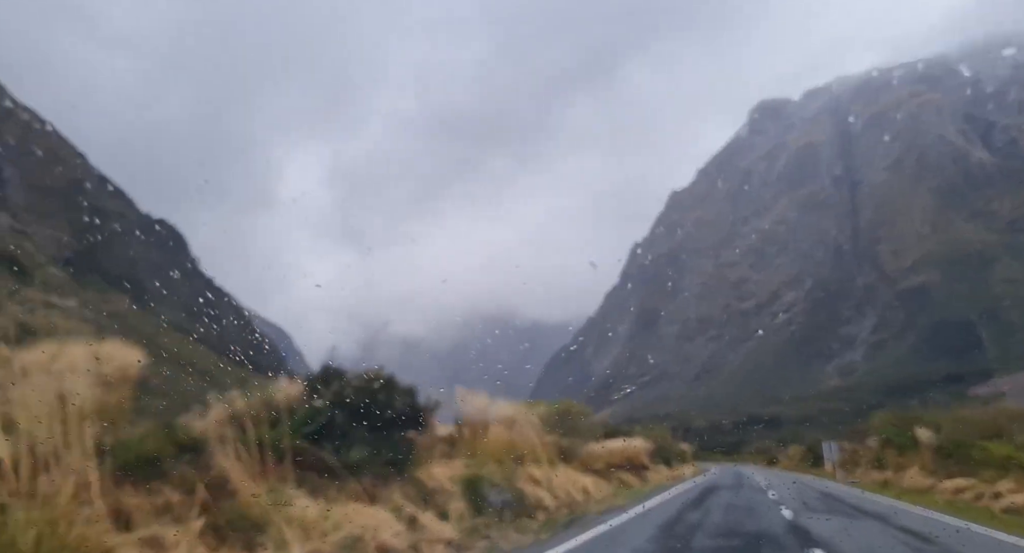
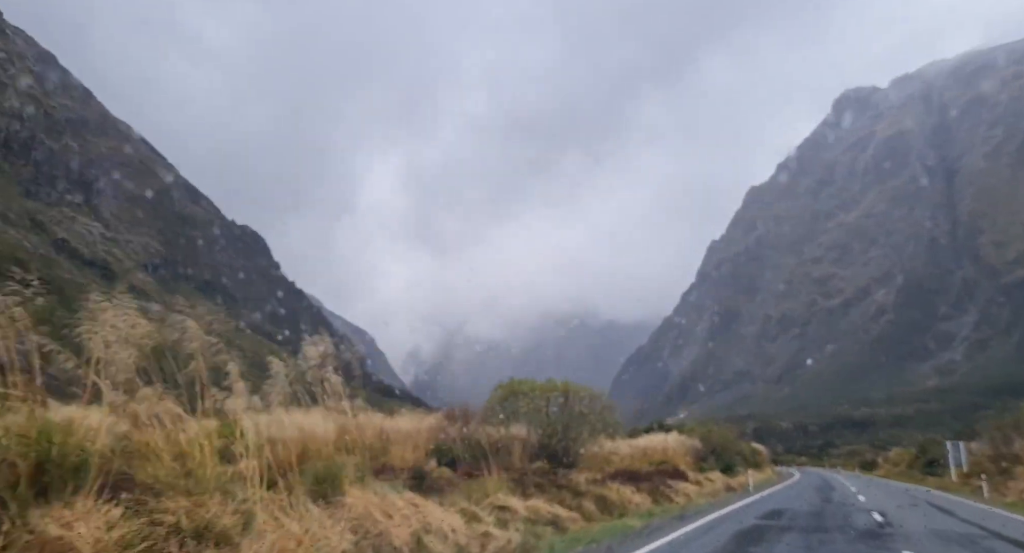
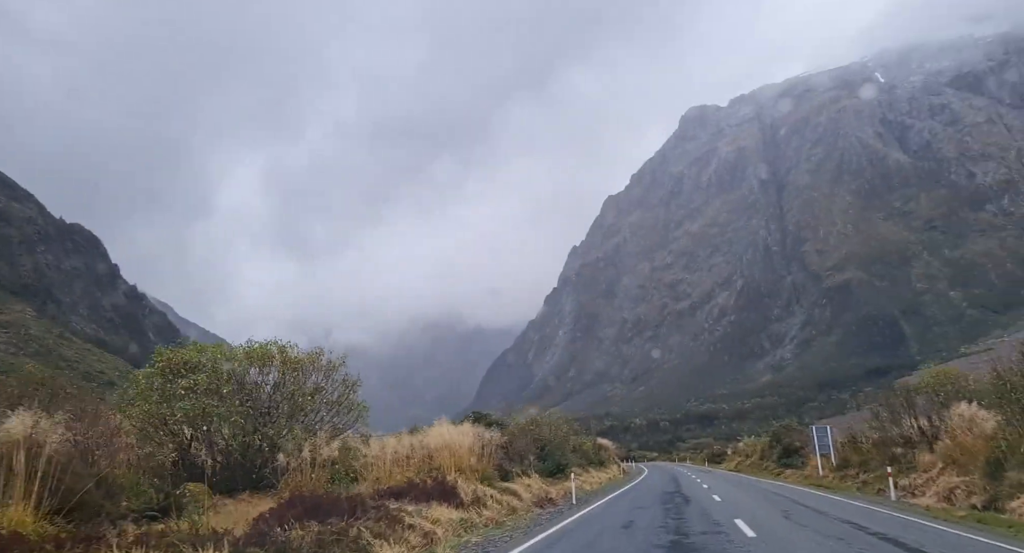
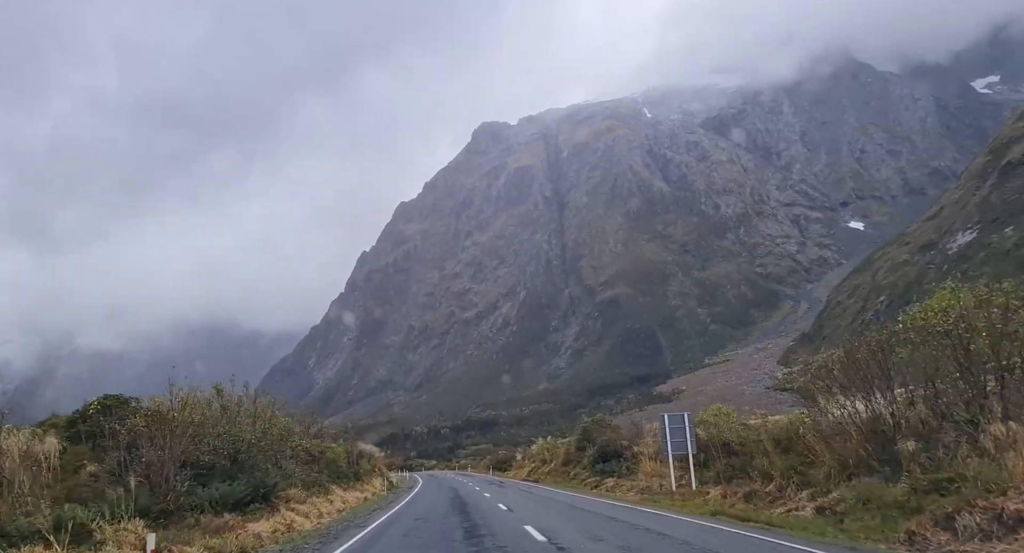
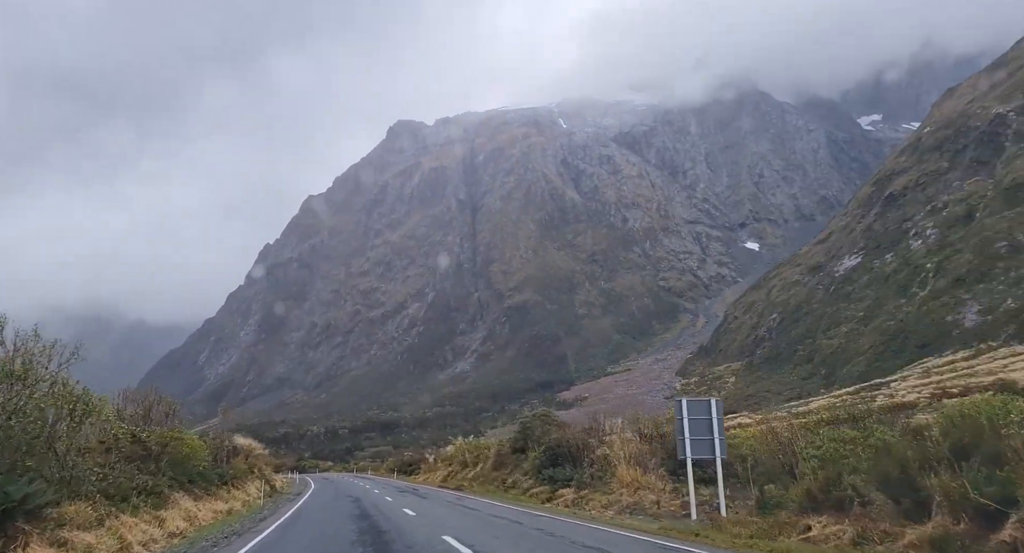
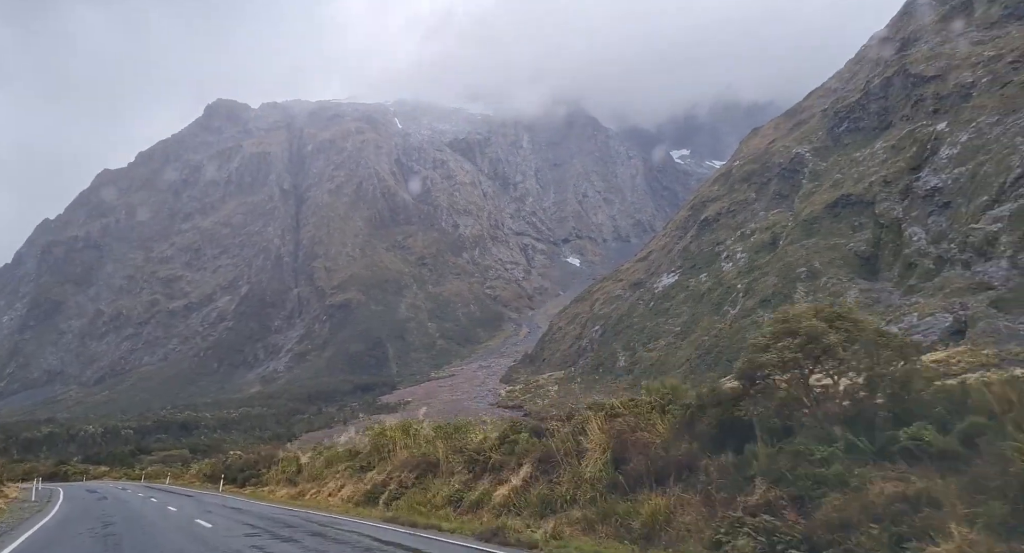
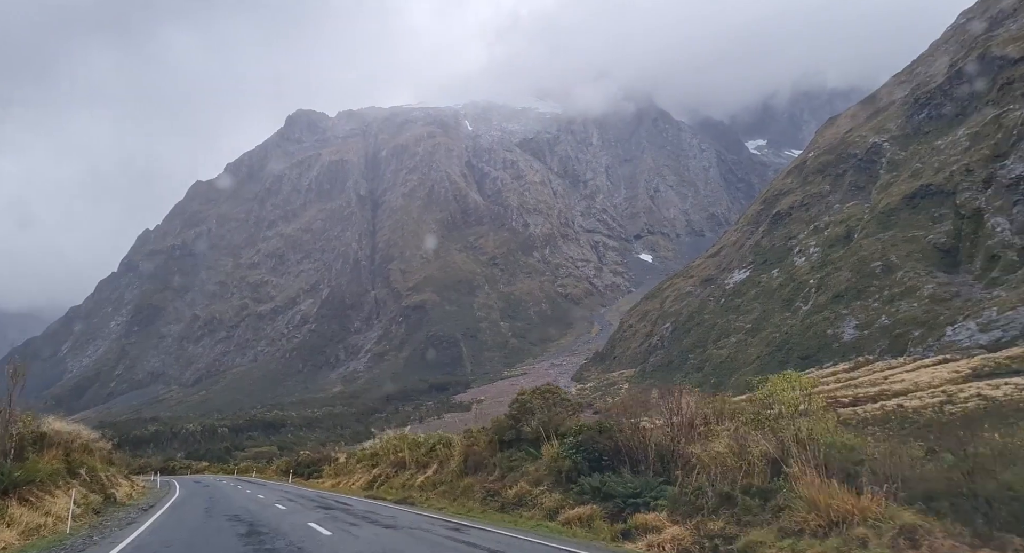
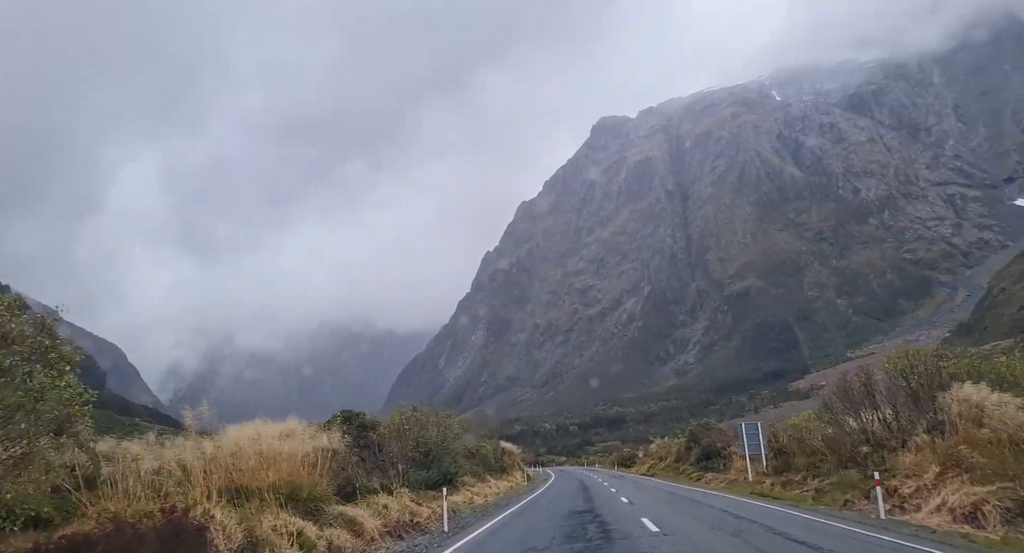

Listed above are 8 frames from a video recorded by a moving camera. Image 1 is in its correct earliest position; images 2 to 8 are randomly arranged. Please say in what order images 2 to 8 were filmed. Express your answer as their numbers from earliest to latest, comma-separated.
2, 3, 8, 4, 5, 7, 6
